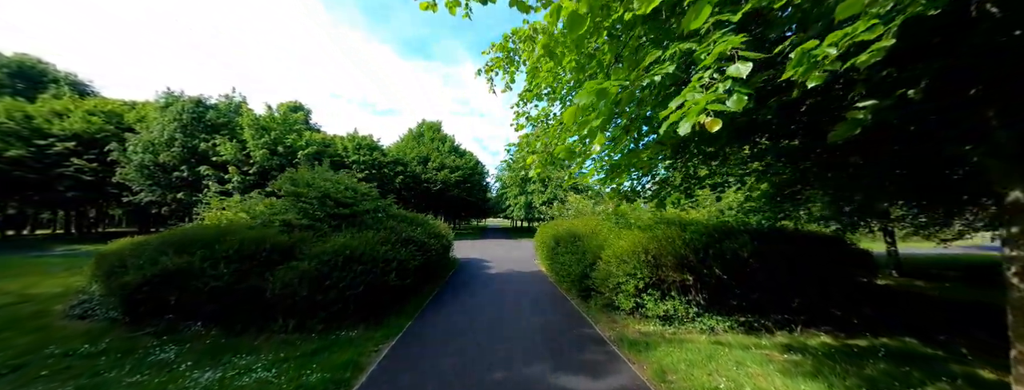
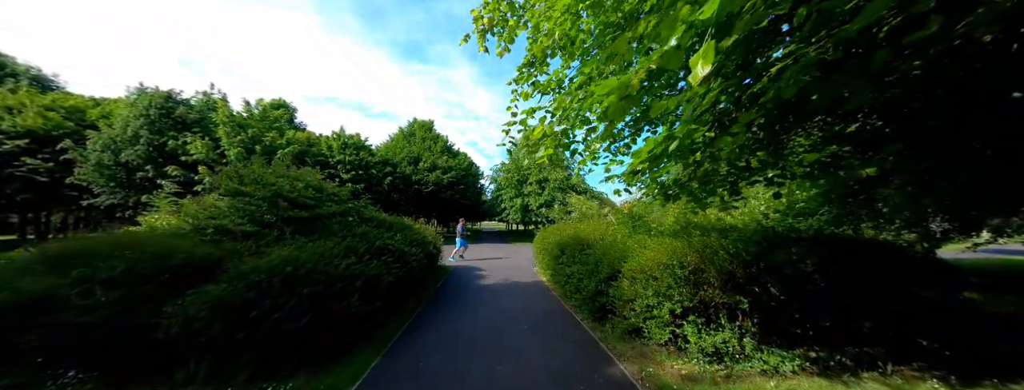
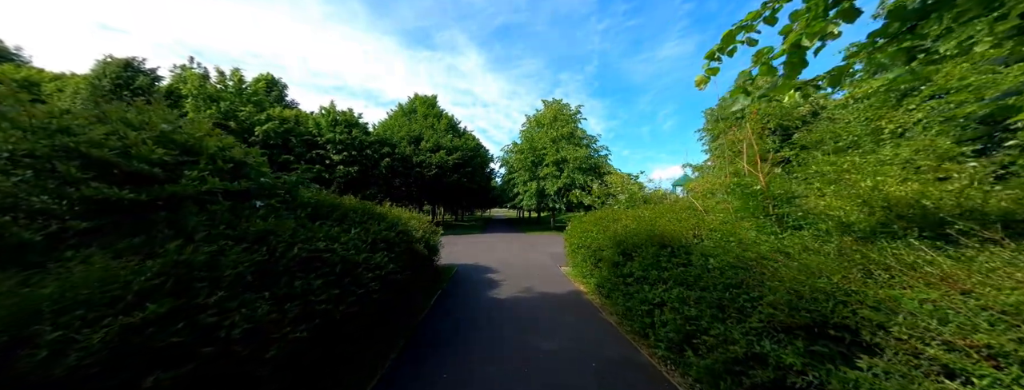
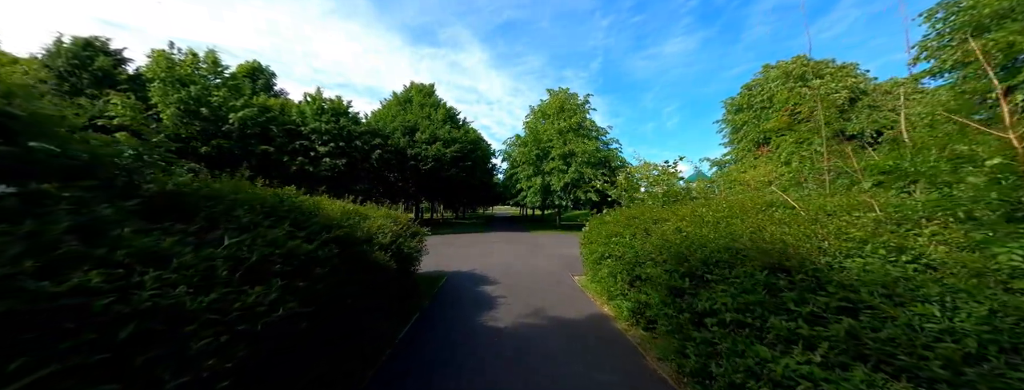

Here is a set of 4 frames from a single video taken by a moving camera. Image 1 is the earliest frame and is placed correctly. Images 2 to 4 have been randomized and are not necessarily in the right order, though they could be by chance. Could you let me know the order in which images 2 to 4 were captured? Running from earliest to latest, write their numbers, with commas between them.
2, 3, 4
